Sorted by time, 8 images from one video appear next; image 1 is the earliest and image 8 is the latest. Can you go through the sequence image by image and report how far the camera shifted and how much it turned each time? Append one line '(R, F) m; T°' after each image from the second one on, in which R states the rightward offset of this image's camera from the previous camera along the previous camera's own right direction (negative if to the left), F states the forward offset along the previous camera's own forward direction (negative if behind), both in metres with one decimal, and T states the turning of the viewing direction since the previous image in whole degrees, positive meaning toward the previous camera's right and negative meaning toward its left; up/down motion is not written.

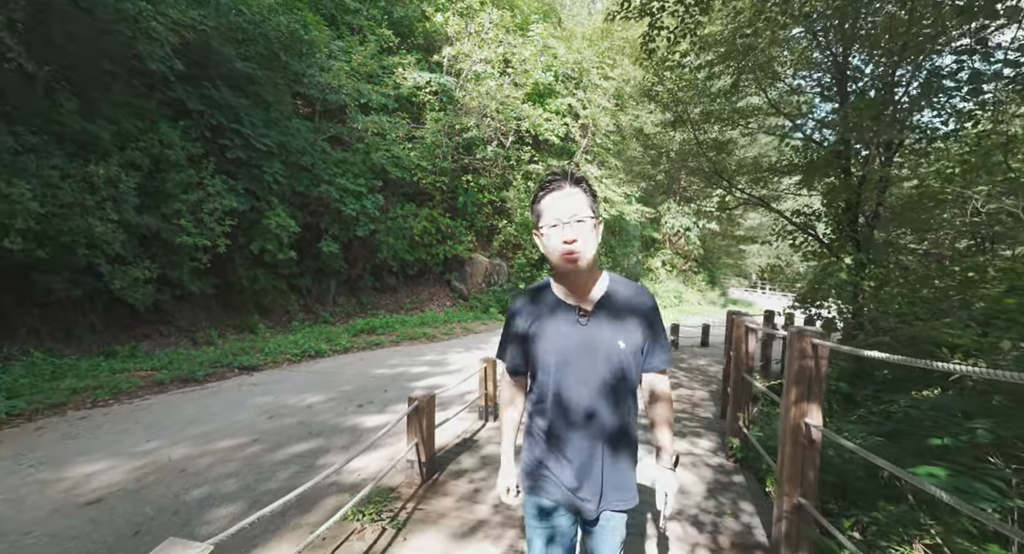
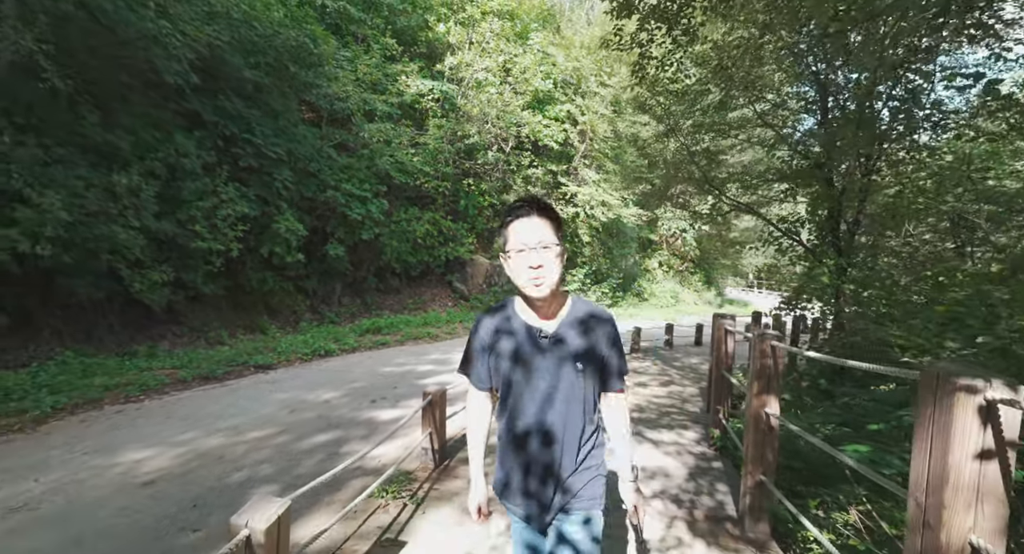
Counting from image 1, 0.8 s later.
(0.0, -0.4) m; 0°
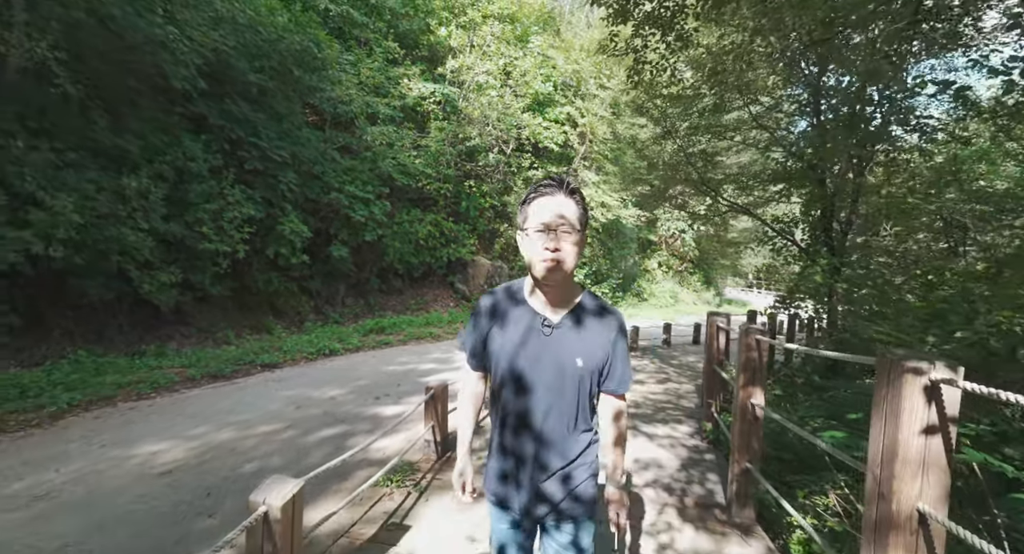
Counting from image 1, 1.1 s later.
(0.0, -0.2) m; 0°
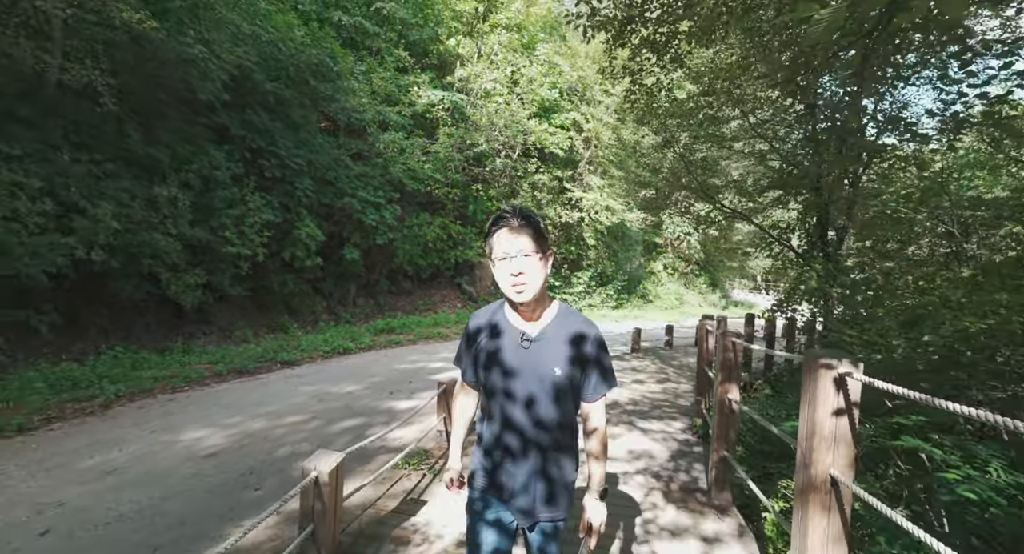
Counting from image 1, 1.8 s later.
(0.0, -0.4) m; -1°
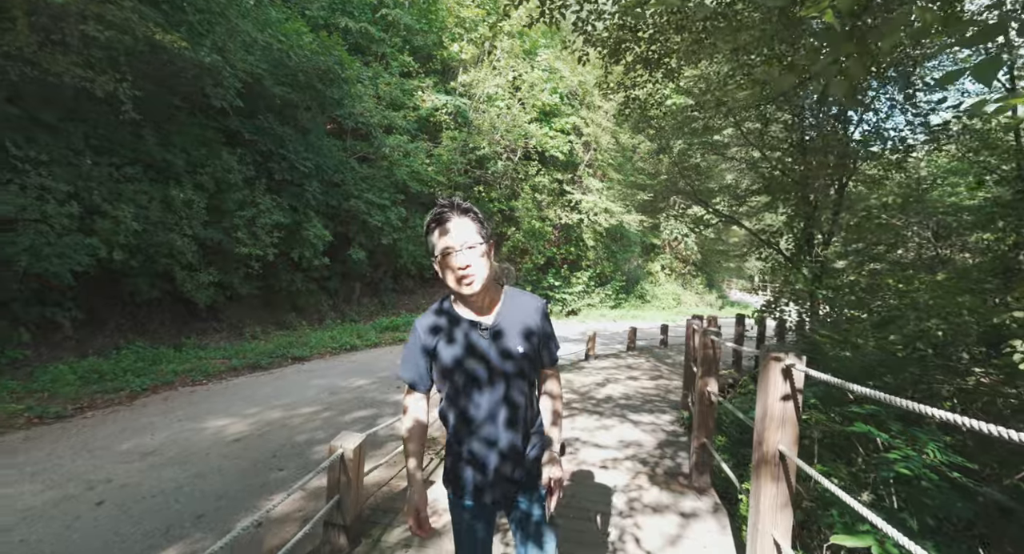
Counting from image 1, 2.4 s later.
(0.0, -0.4) m; 0°
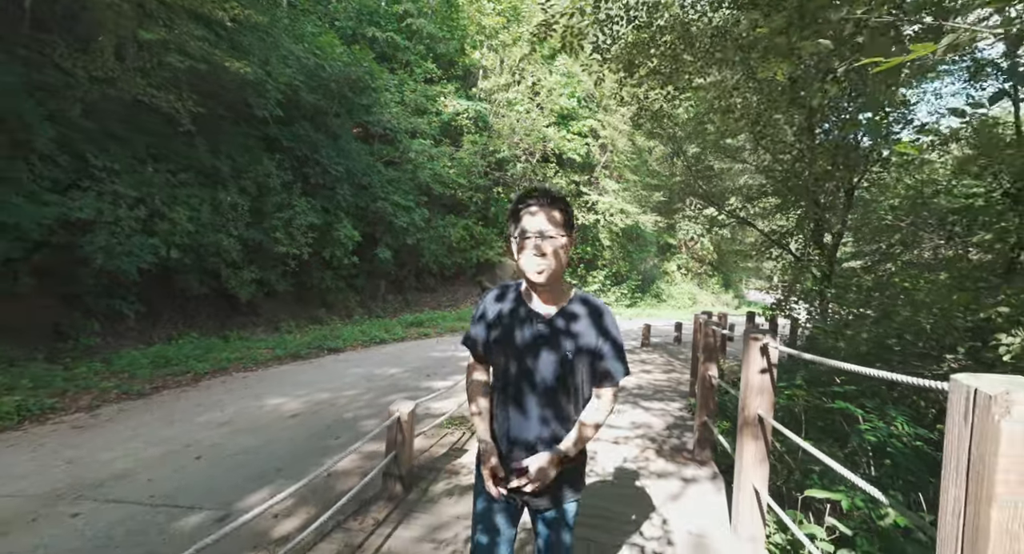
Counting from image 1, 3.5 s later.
(-0.1, -0.6) m; -2°
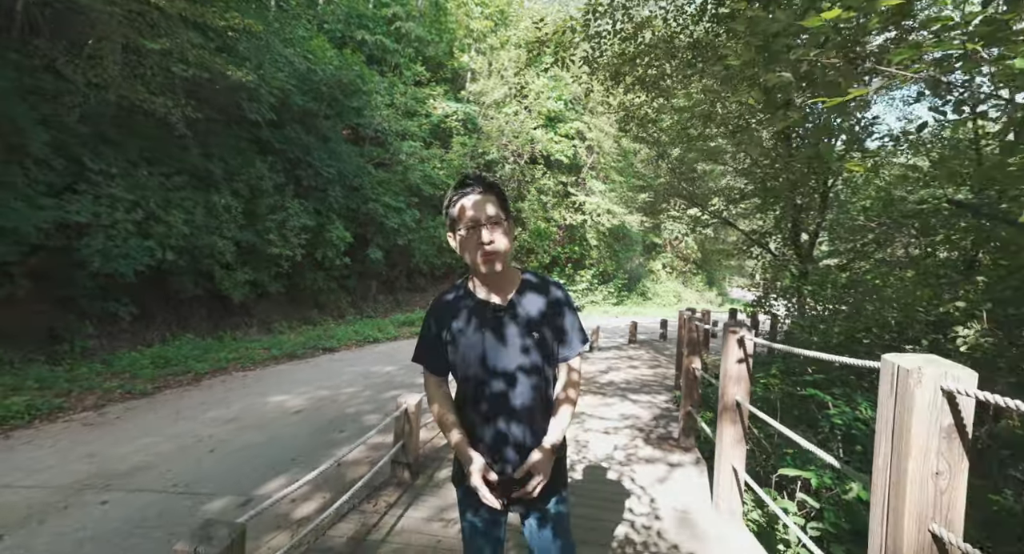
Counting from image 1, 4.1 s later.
(-0.1, -0.3) m; +2°
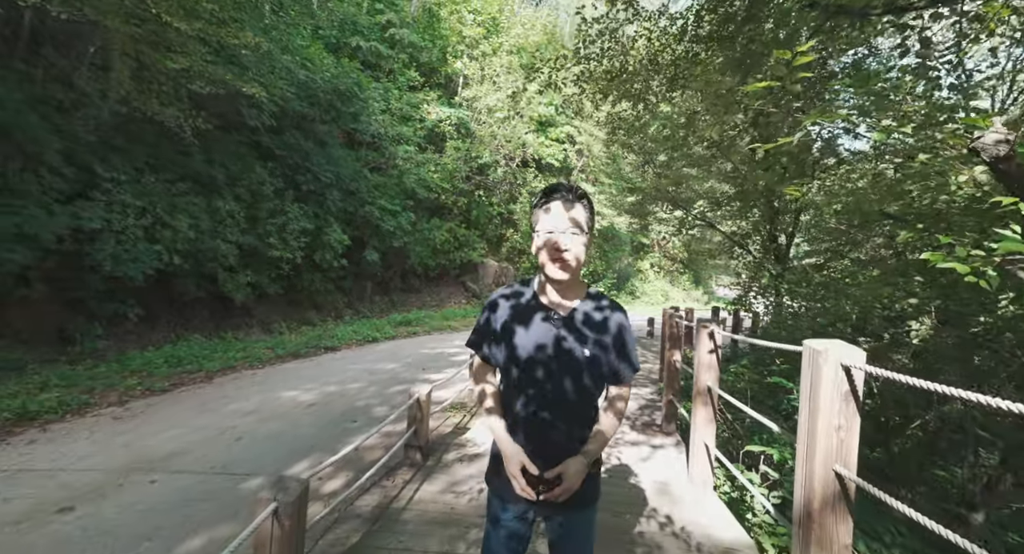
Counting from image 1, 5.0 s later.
(-0.1, -0.4) m; +1°
